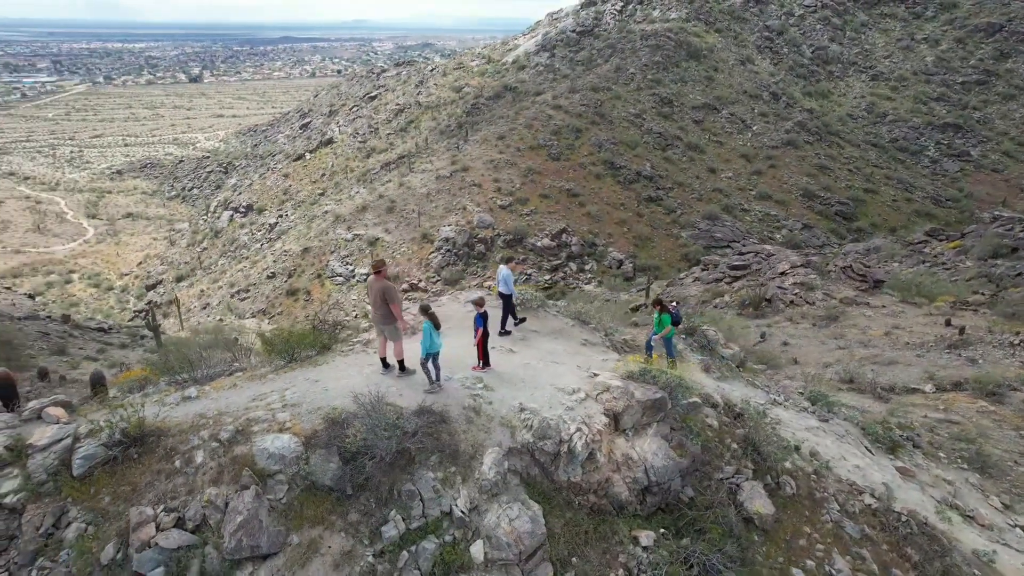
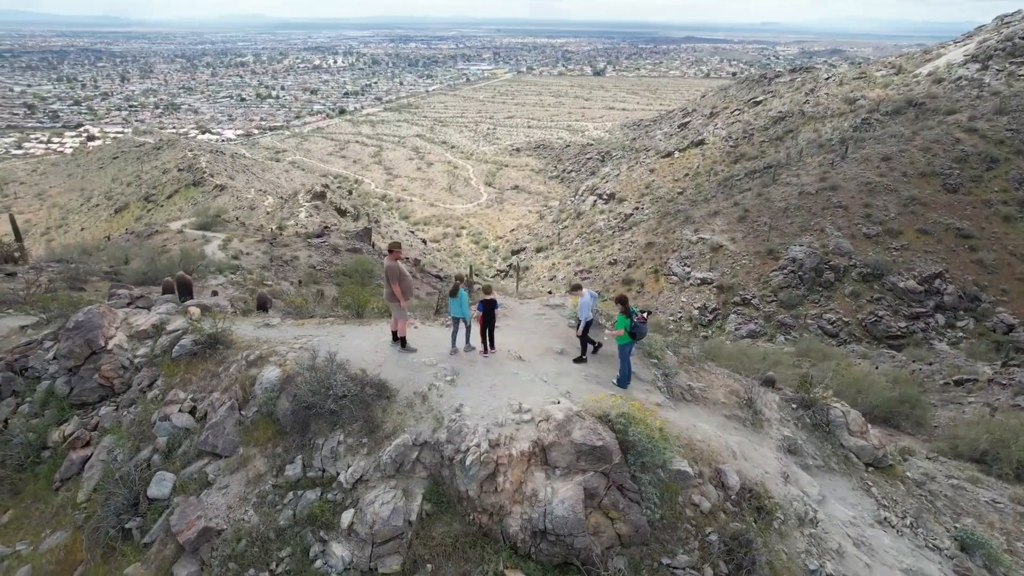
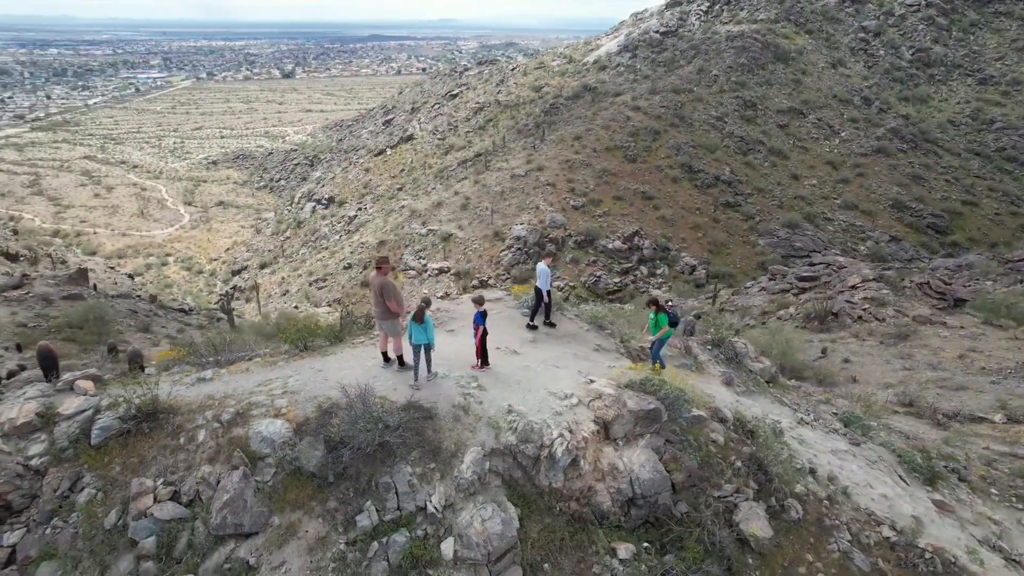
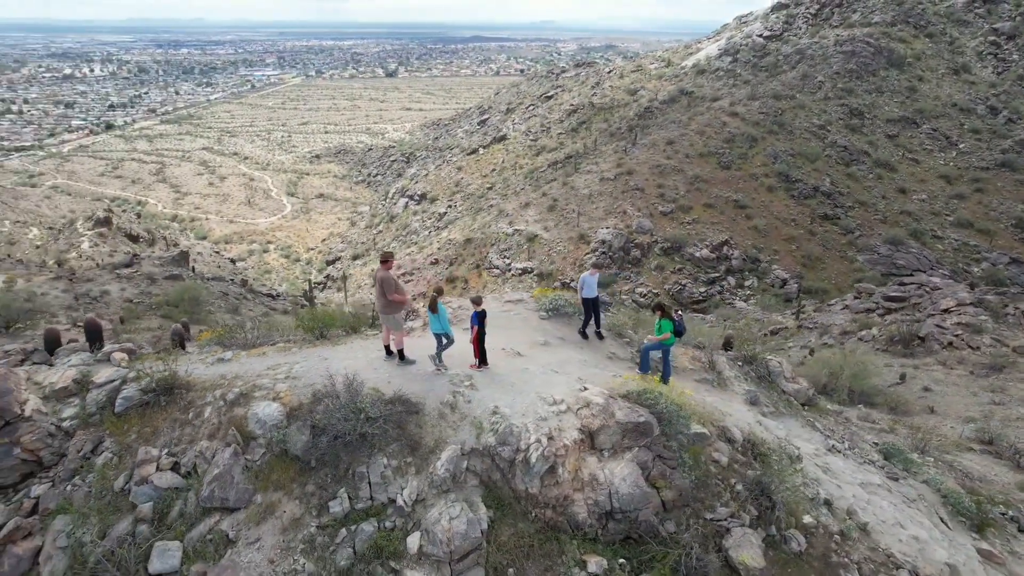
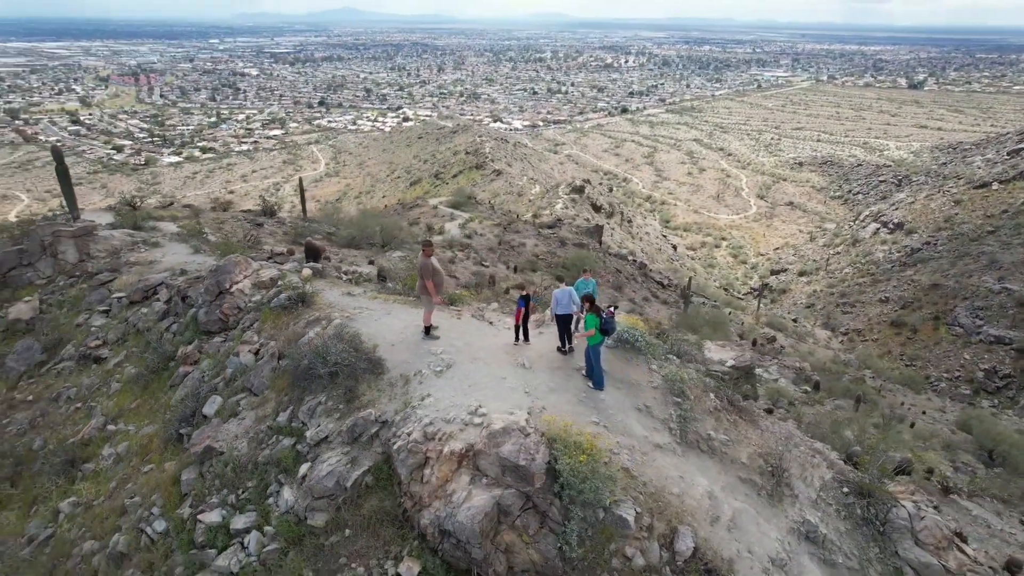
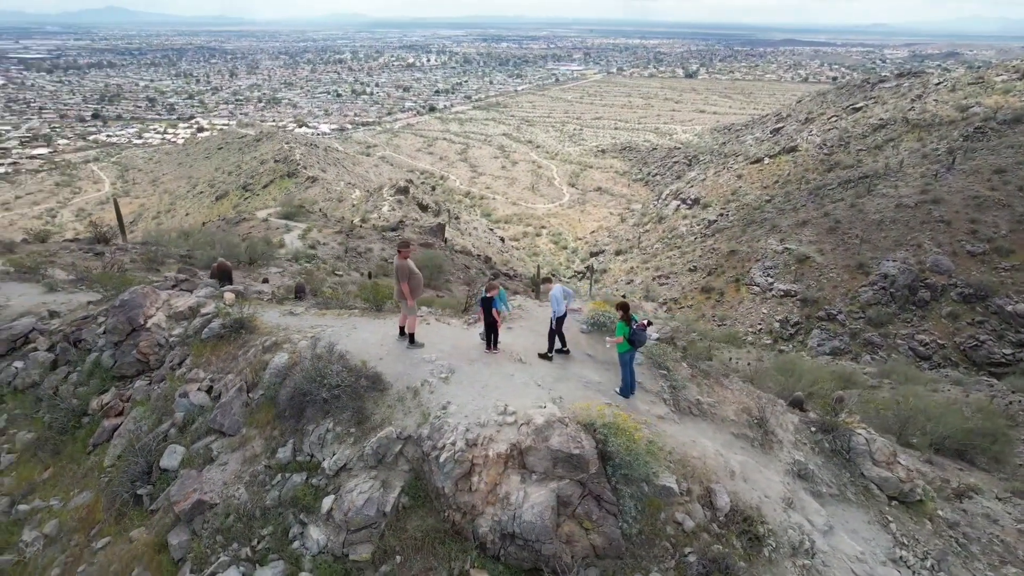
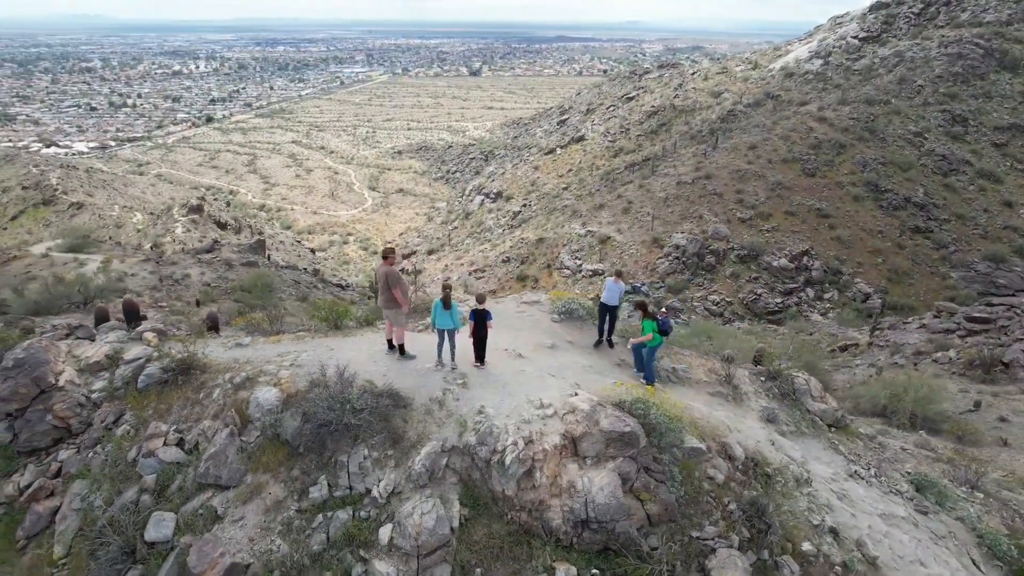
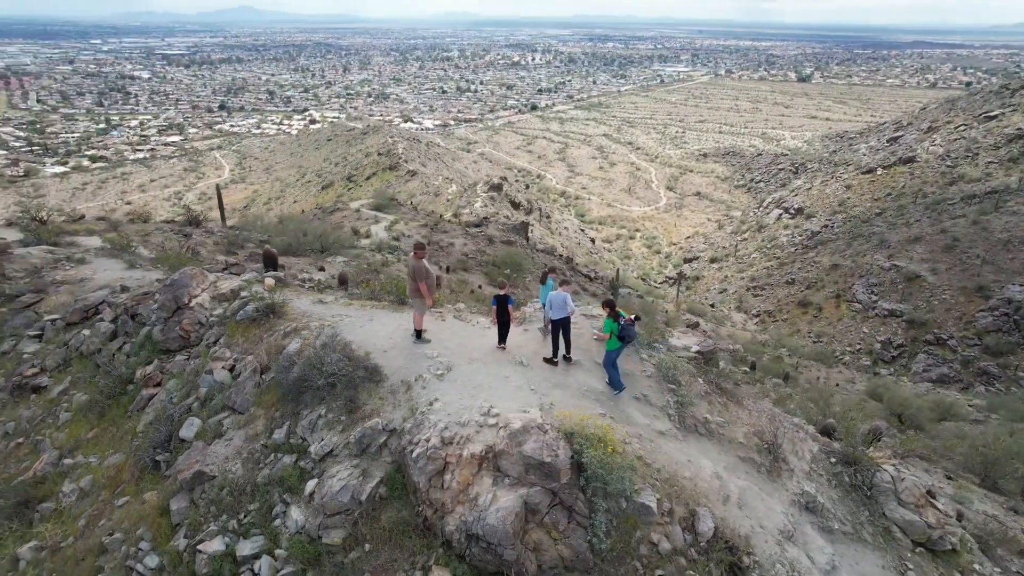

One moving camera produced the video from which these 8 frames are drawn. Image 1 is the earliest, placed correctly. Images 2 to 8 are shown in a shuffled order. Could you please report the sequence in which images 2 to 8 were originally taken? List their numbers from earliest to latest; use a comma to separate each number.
3, 4, 7, 2, 6, 8, 5
